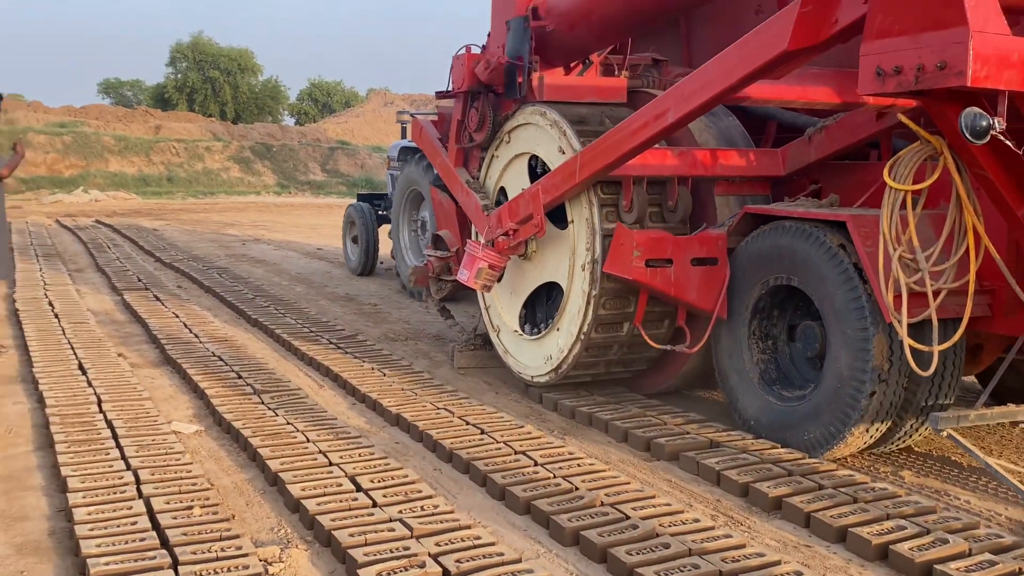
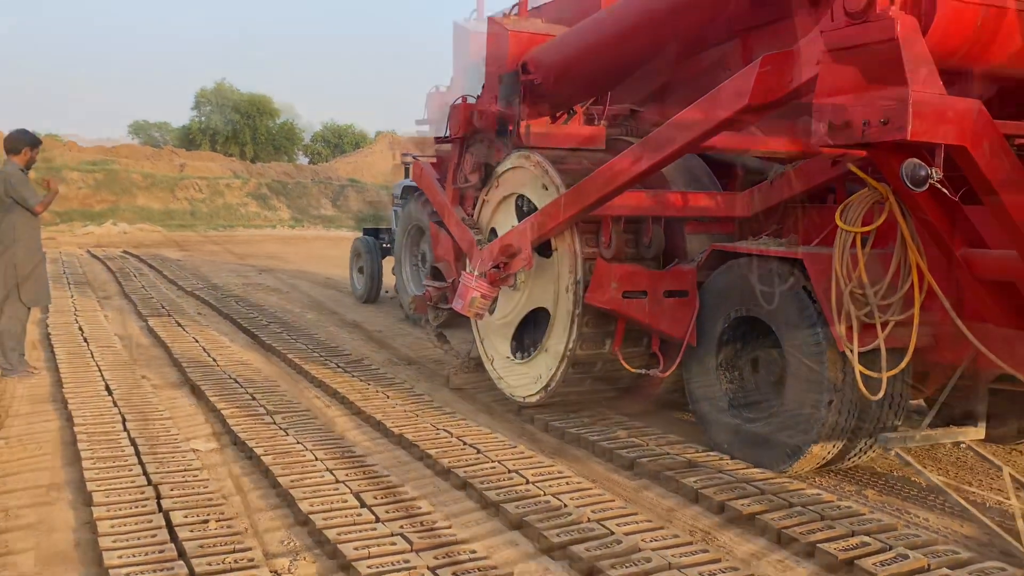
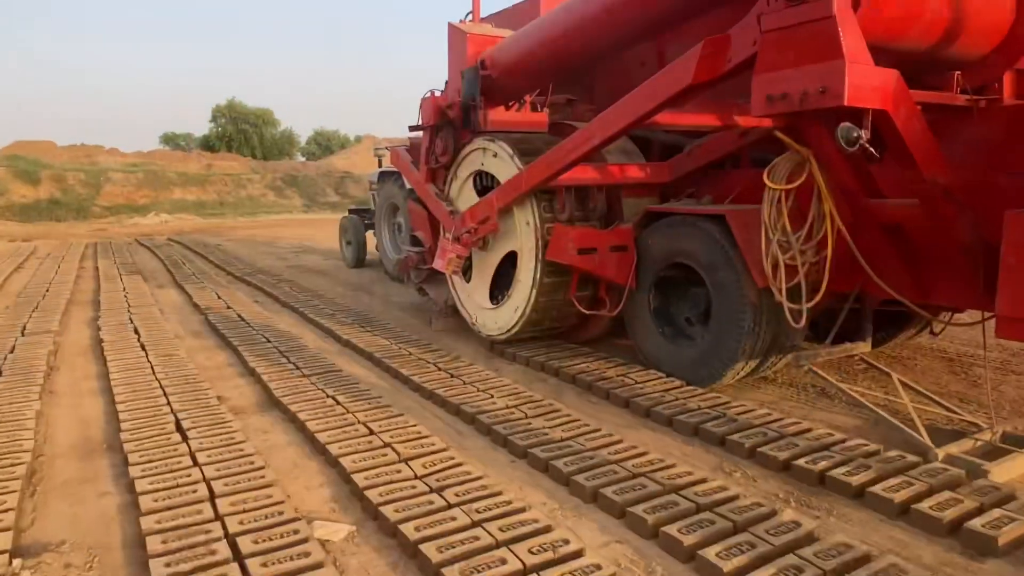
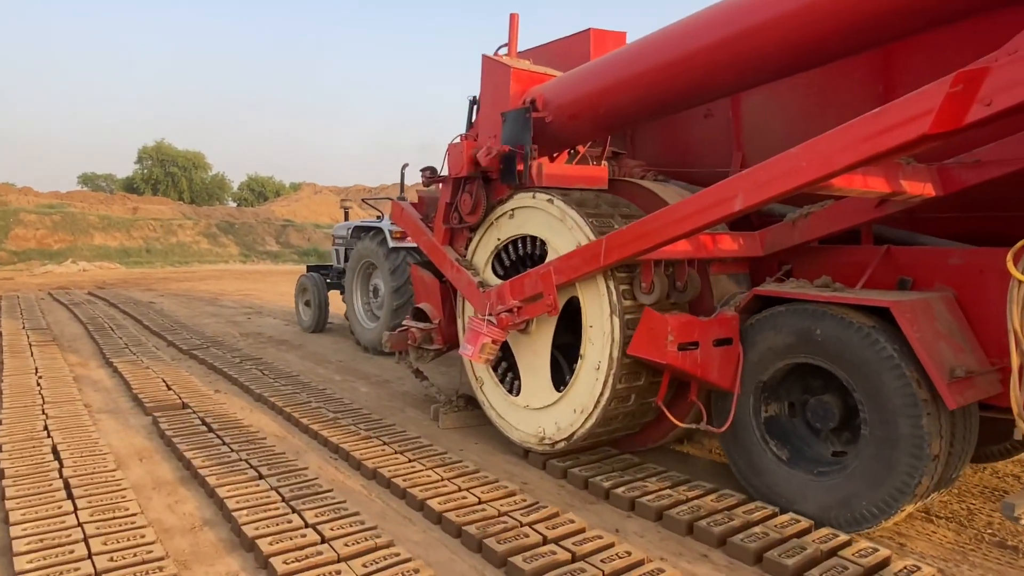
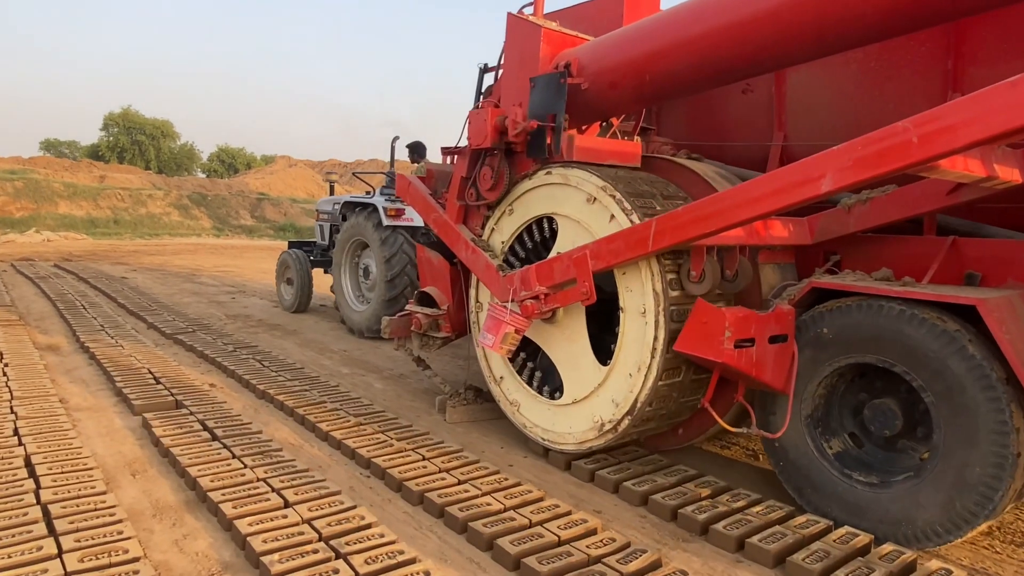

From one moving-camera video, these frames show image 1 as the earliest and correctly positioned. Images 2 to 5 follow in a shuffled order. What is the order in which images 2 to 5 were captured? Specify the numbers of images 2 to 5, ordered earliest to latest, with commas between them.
2, 3, 4, 5
